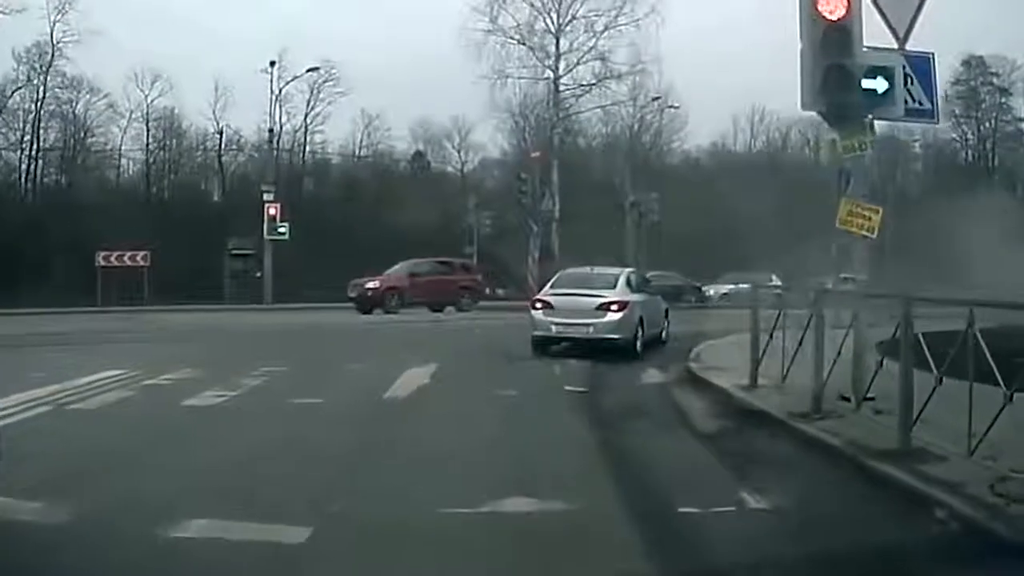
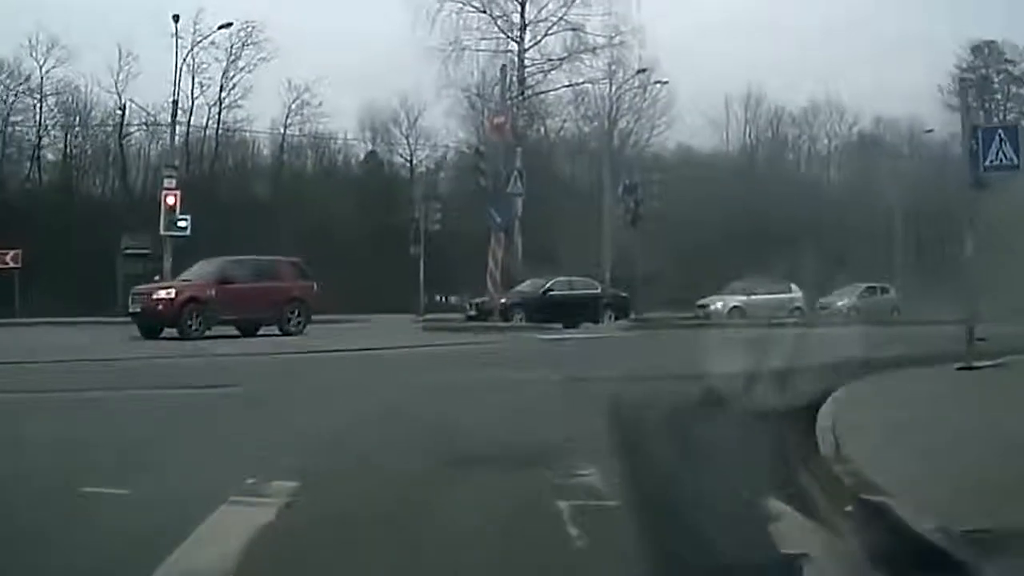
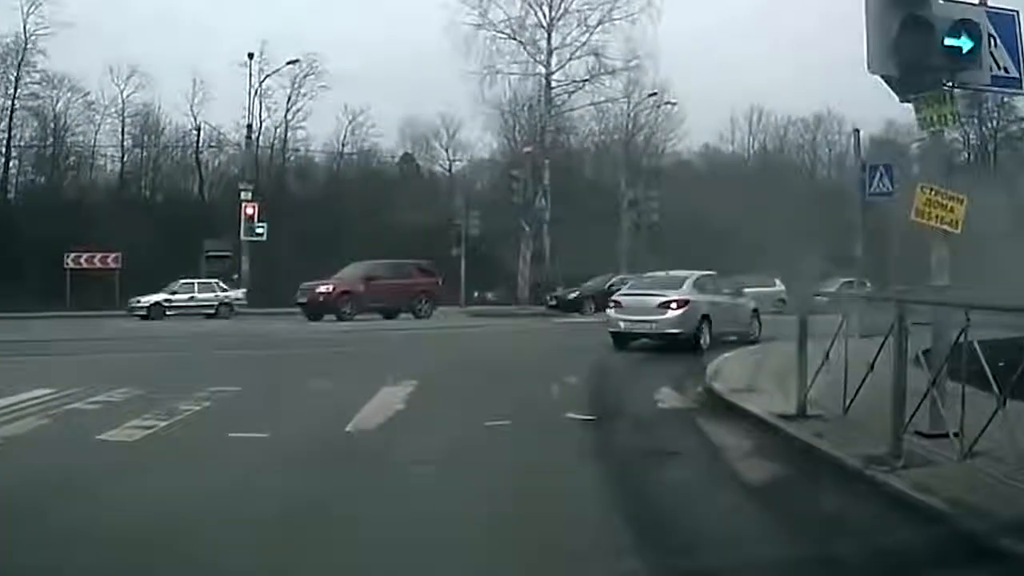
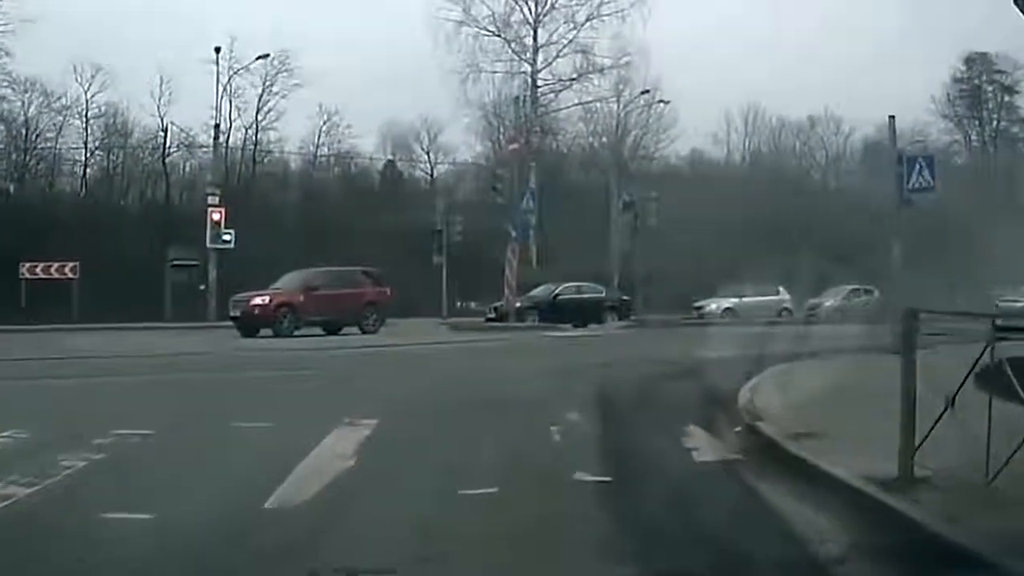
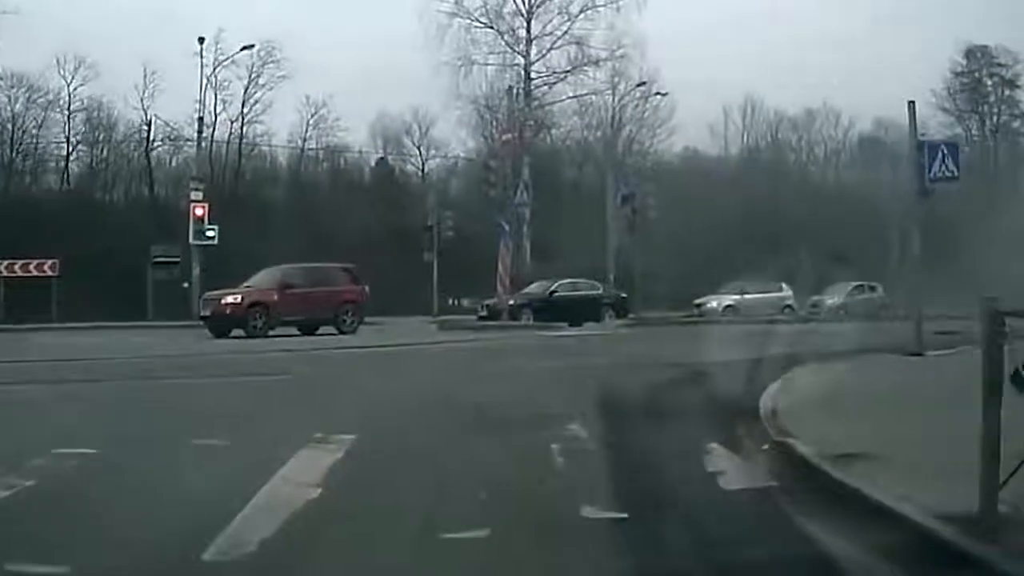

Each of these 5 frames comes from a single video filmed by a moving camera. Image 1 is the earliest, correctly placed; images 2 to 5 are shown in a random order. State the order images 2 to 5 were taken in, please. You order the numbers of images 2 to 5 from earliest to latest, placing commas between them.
3, 4, 5, 2
